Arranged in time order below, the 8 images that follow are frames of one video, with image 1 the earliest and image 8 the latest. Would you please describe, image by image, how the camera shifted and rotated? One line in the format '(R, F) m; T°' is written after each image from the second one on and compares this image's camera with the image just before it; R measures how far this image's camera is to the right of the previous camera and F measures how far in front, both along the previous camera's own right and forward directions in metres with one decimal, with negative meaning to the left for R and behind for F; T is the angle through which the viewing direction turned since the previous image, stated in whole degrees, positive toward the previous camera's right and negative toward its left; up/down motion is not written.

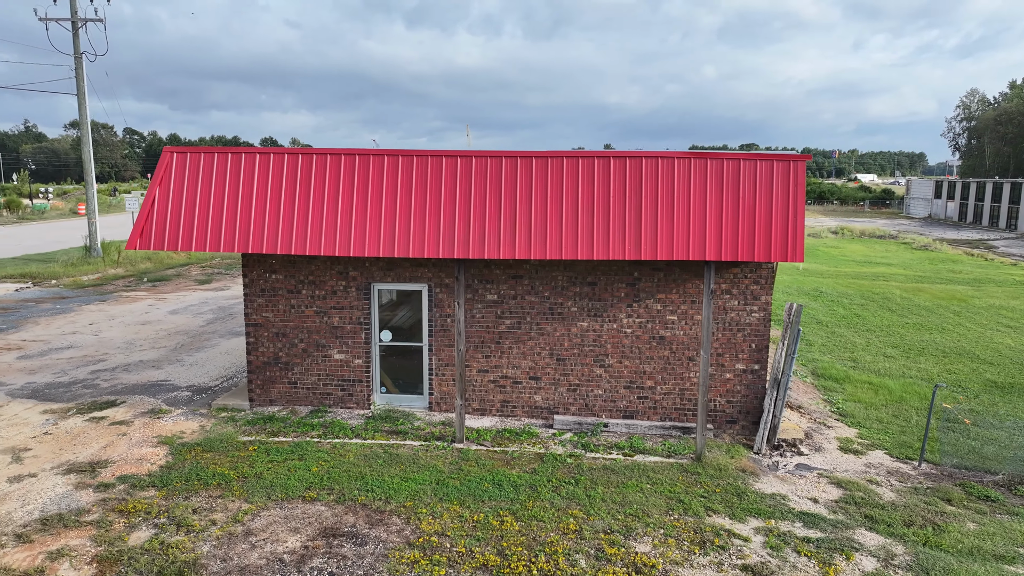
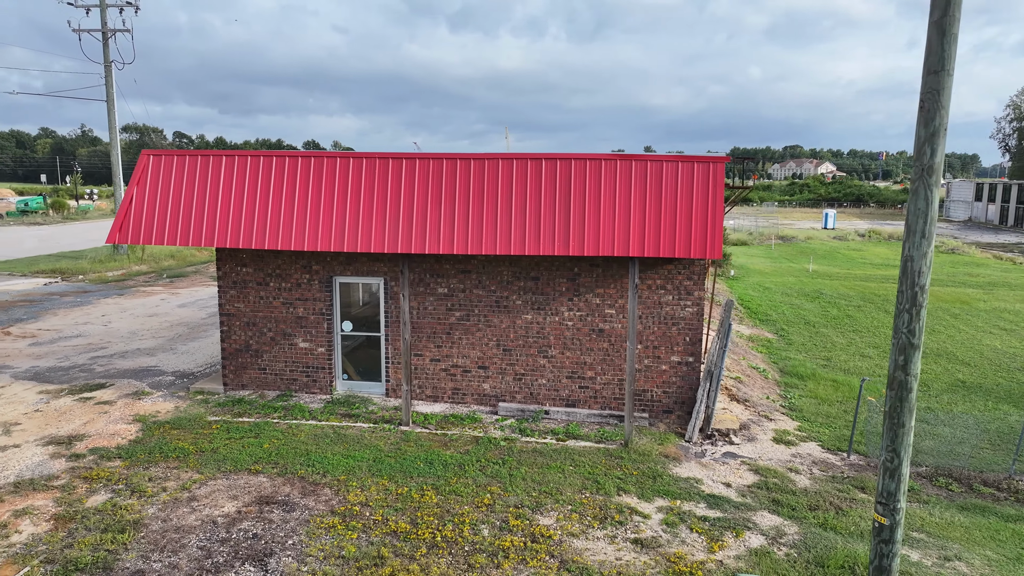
(+1.2, -0.5) m; -3°
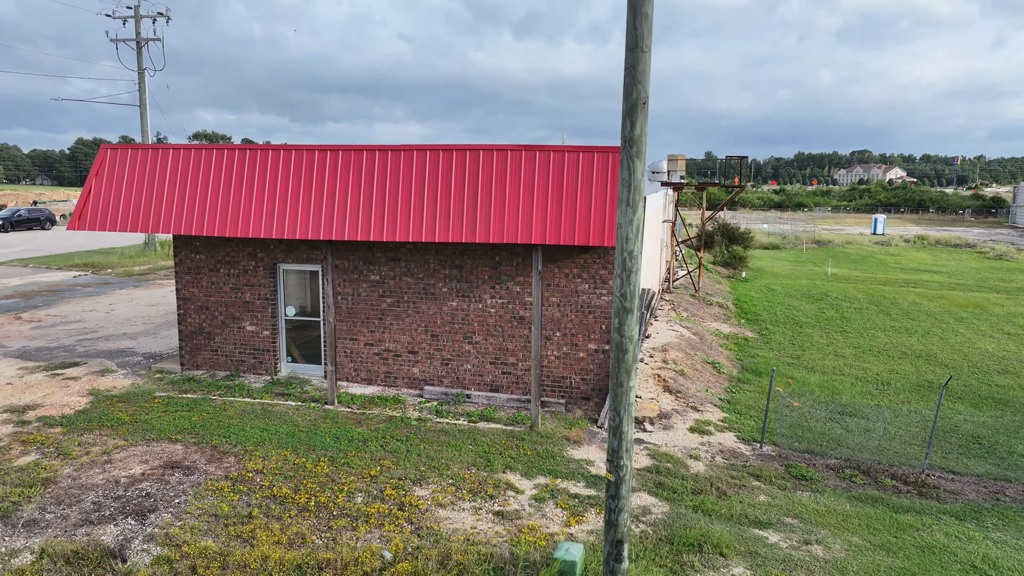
(+1.8, -0.2) m; -5°
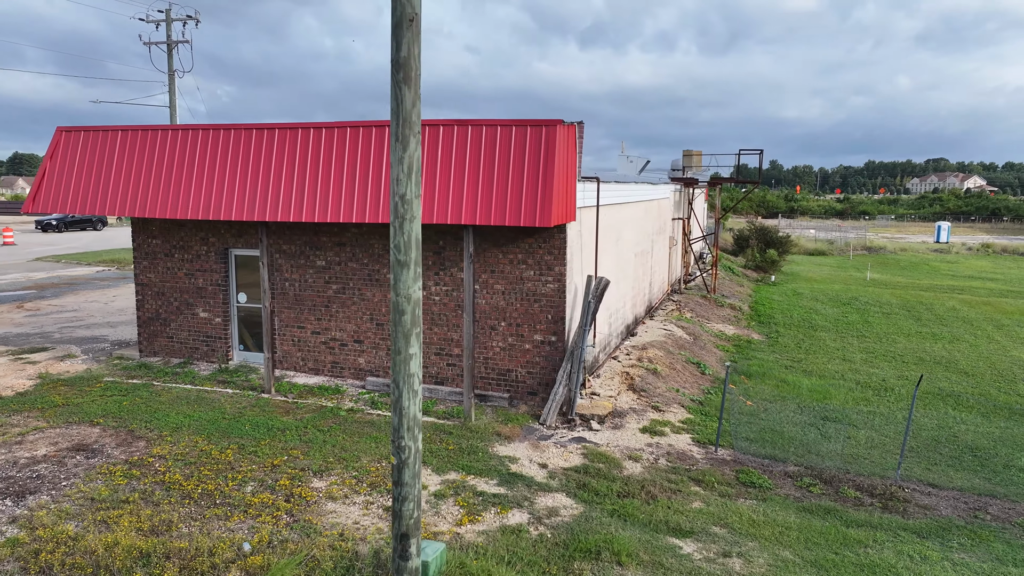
(+1.5, +0.6) m; -5°
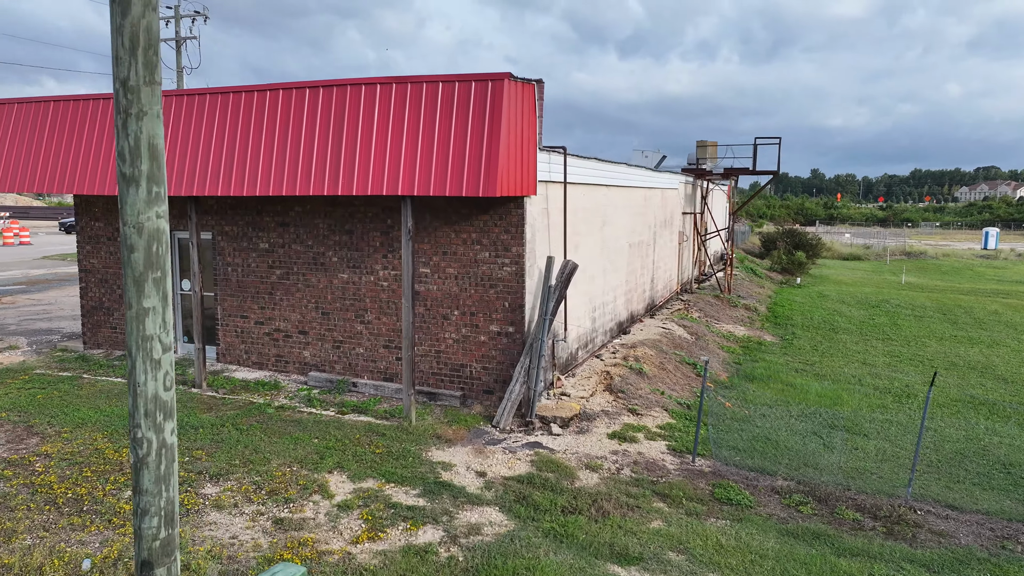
(+0.9, +1.1) m; -3°
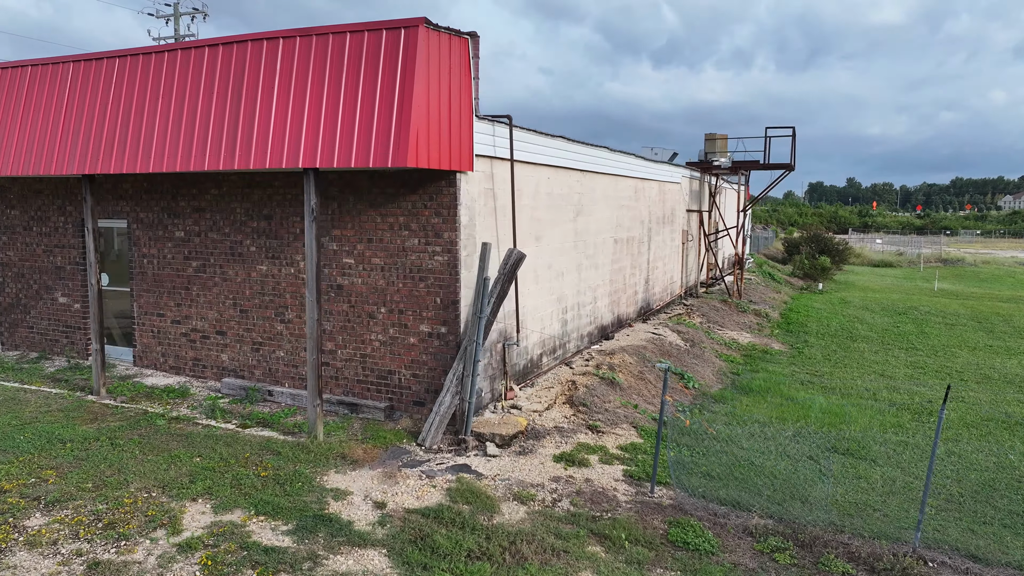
(+0.9, +1.2) m; -2°
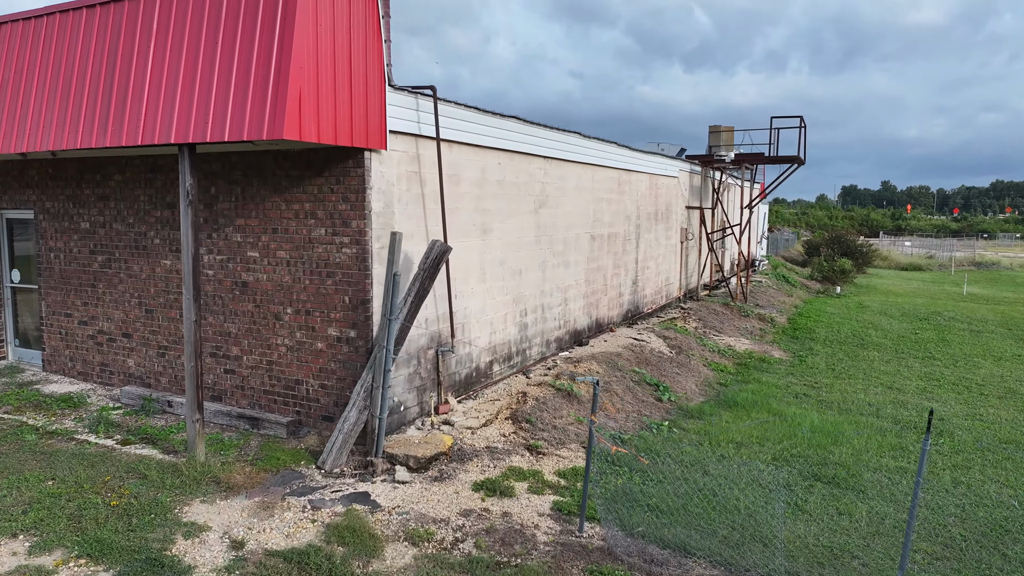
(+0.8, +1.0) m; -2°
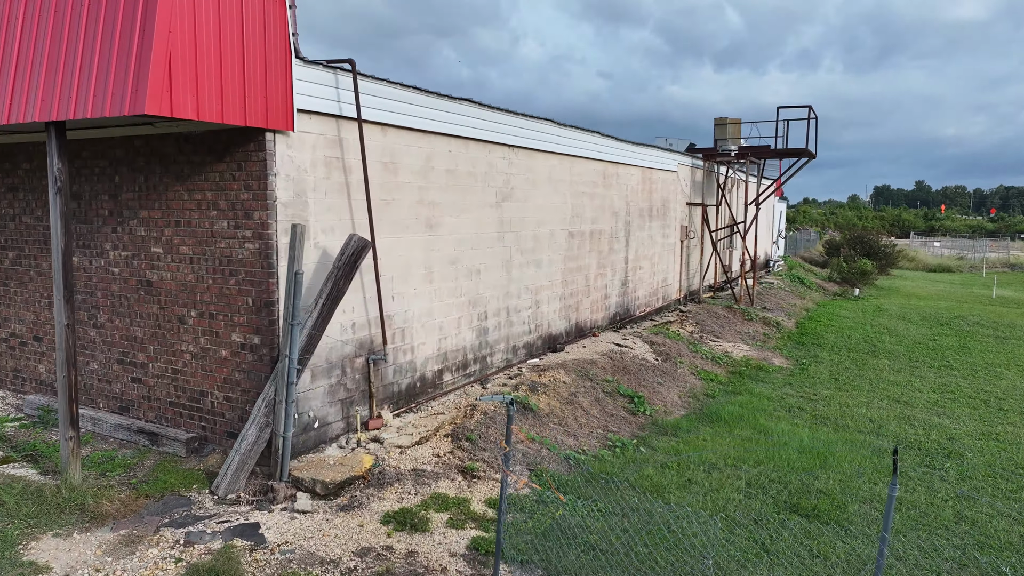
(+0.7, +0.7) m; -2°
